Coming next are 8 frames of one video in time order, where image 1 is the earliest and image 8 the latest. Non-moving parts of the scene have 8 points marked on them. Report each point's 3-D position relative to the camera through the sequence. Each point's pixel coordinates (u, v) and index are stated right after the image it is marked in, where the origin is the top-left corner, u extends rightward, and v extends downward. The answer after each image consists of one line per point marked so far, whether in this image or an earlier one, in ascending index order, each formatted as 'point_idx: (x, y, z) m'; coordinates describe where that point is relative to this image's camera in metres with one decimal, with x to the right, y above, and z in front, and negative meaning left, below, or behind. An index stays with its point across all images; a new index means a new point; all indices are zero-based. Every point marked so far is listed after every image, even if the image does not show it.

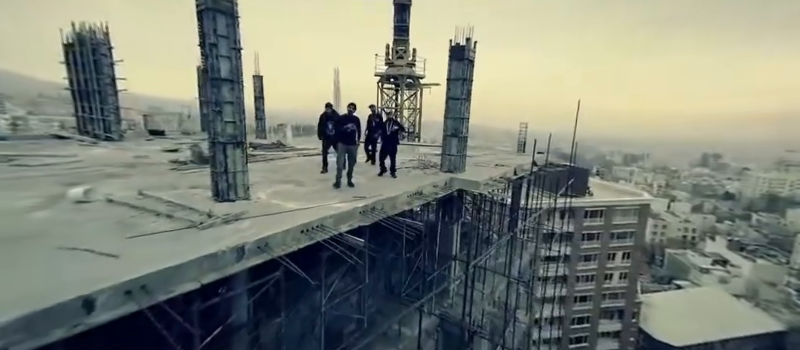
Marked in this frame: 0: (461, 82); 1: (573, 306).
0: (+1.3, +2.3, +7.7) m
1: (+8.5, -6.5, +15.5) m
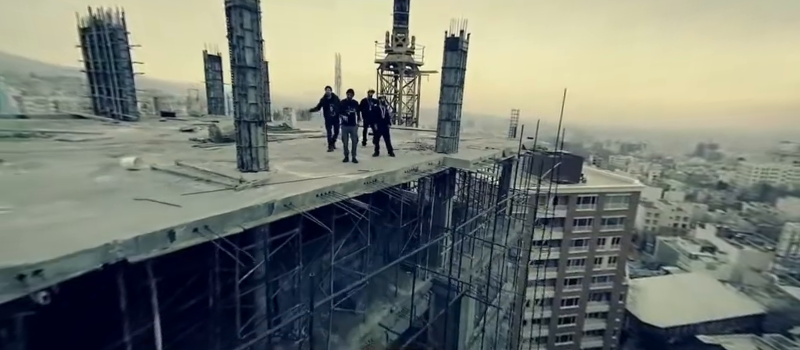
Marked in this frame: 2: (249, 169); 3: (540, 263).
0: (+1.4, +2.7, +8.1) m
1: (+8.5, -5.9, +16.2) m
2: (-2.2, +0.1, +4.5) m
3: (+6.8, -4.5, +15.3) m
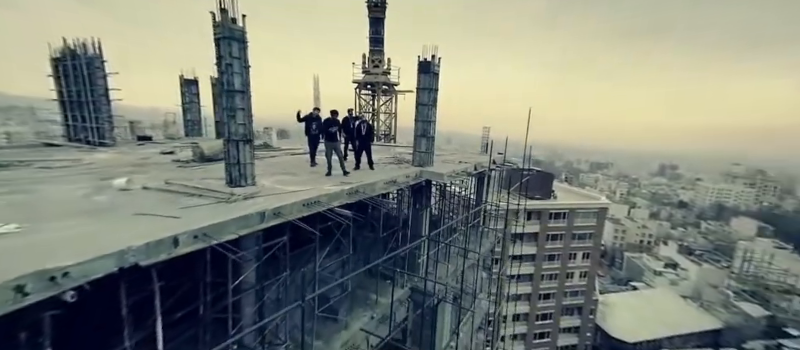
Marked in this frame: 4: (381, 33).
0: (+0.8, +2.3, +8.7) m
1: (+7.6, -6.6, +16.8) m
2: (-2.5, -0.1, +4.7) m
3: (+5.9, -5.2, +15.8) m
4: (-0.8, +5.5, +12.2) m
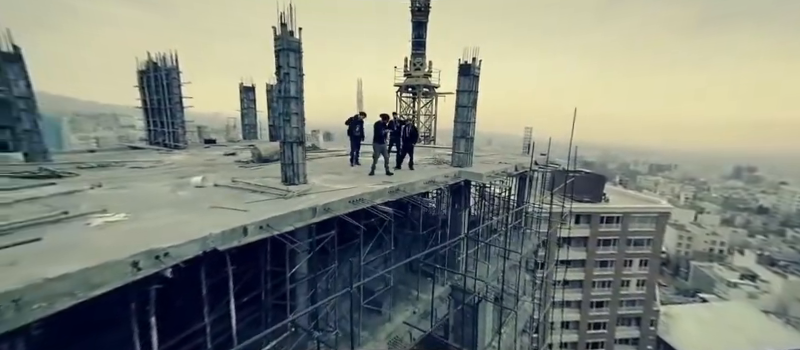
0: (+1.9, +2.3, +8.7) m
1: (+9.6, -6.7, +15.8) m
2: (-1.9, -0.1, +5.1) m
3: (+7.8, -5.3, +15.1) m
4: (+0.8, +5.5, +12.4) m
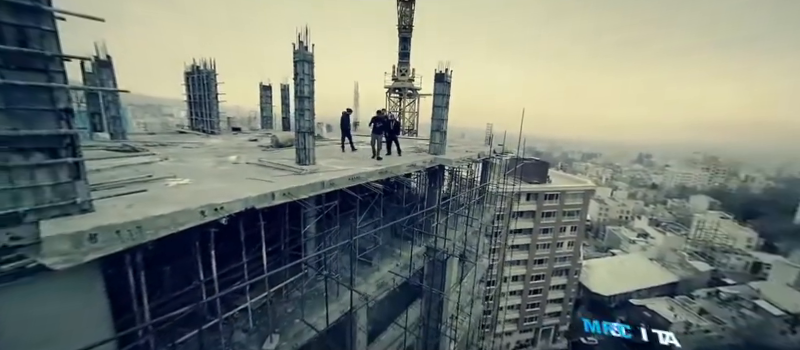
0: (+1.9, +2.7, +11.4) m
1: (+8.5, -6.1, +19.8) m
2: (-1.5, +0.2, +7.5) m
3: (+6.8, -4.7, +18.8) m
4: (+0.4, +6.1, +14.8) m
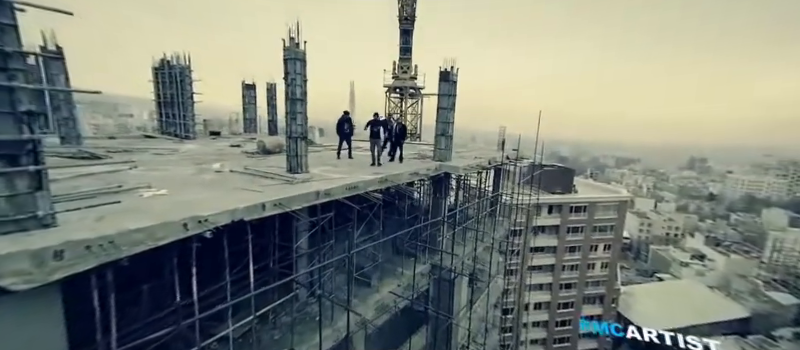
0: (+1.6, +2.5, +9.7) m
1: (+9.0, -6.6, +17.0) m
2: (-2.1, +0.1, +6.0) m
3: (+7.2, -5.2, +16.3) m
4: (+0.4, +5.7, +13.3) m
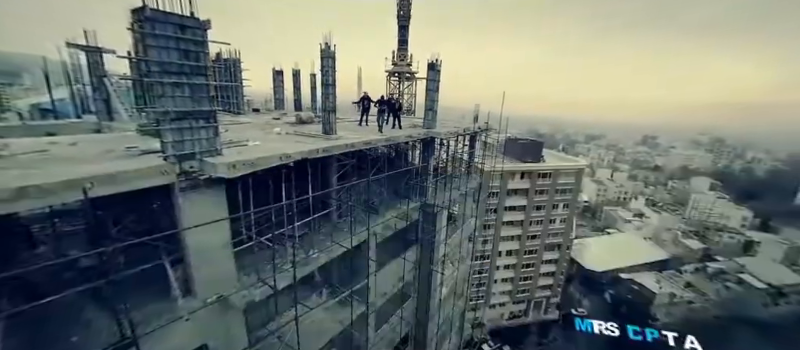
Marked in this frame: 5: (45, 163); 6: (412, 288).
0: (+1.6, +3.8, +12.6) m
1: (+8.8, -4.8, +20.6) m
2: (-2.2, +1.2, +9.0) m
3: (+7.1, -3.5, +19.7) m
4: (+0.4, +7.2, +15.9) m
5: (-6.5, +0.2, +5.7) m
6: (+0.4, -4.2, +11.7) m
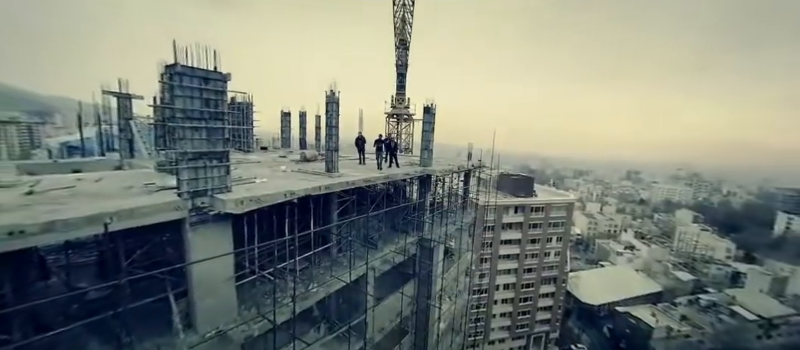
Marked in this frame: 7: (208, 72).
0: (+1.5, +2.3, +13.6) m
1: (+8.6, -7.1, +20.7) m
2: (-2.2, +0.1, +9.7) m
3: (+6.9, -5.7, +19.9) m
4: (+0.3, +5.4, +17.3) m
5: (-6.5, -0.5, +6.2) m
6: (+0.3, -5.6, +11.7) m
7: (-4.1, +2.2, +6.6) m
